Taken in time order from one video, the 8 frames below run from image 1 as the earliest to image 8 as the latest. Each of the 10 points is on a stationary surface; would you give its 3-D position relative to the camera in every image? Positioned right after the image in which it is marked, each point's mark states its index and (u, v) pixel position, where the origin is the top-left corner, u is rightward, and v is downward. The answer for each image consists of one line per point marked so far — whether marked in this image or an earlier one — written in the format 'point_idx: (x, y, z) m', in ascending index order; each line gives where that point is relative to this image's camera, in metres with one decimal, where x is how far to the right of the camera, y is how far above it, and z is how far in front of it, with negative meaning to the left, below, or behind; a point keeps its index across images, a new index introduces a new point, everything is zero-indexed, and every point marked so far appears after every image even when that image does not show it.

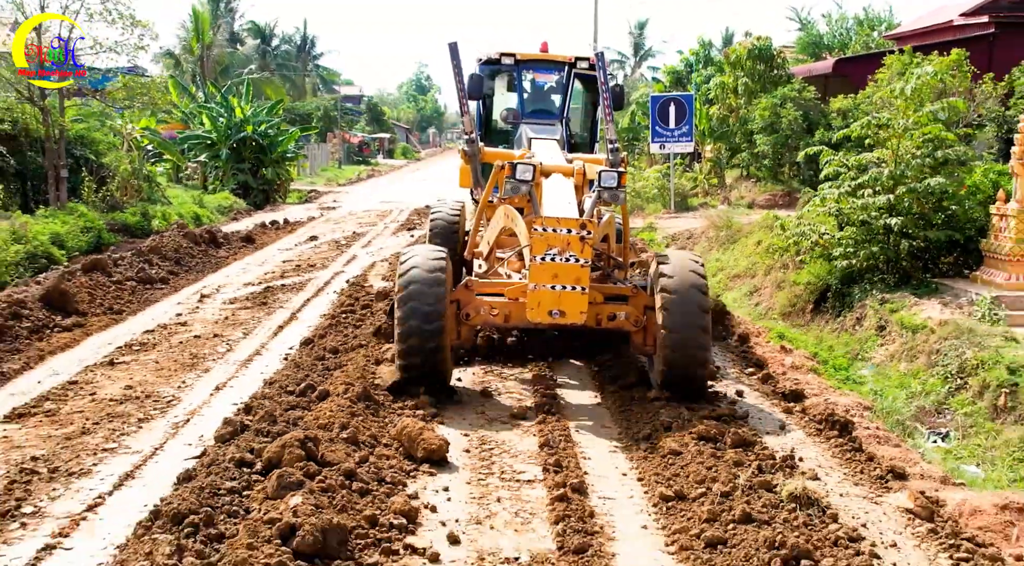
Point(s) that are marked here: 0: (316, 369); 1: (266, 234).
0: (-1.3, -0.6, +7.8) m
1: (-4.0, +0.8, +19.2) m
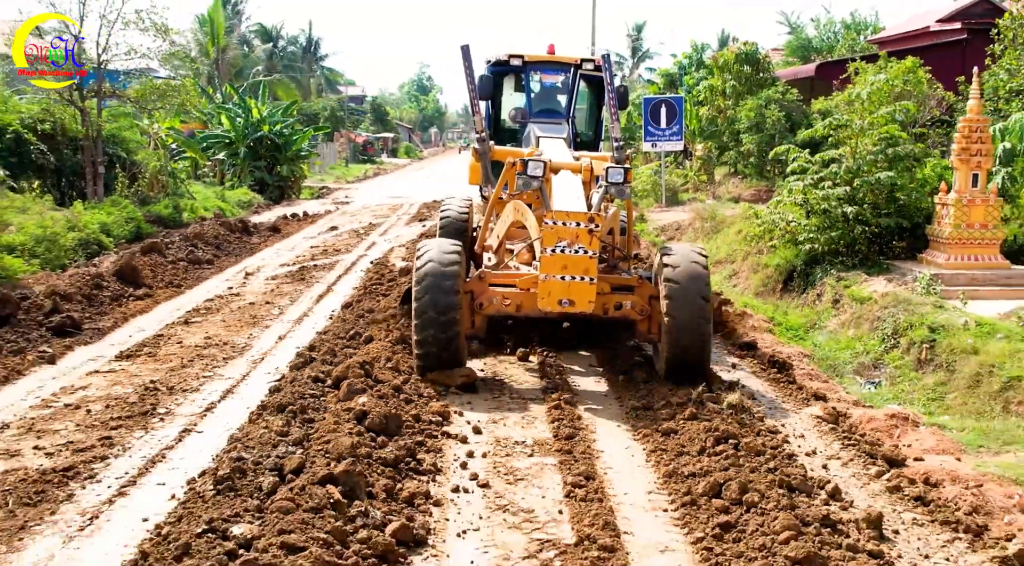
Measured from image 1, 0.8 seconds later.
0: (-1.2, -0.3, +9.6) m
1: (-3.9, +1.0, +21.0) m
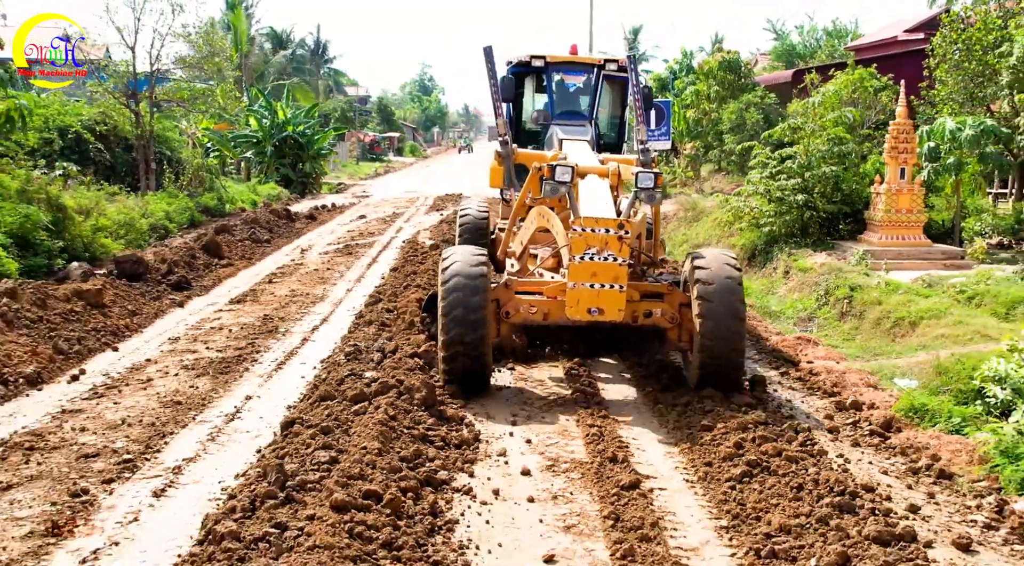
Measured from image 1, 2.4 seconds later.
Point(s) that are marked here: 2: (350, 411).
0: (-1.1, 0.0, +12.7) m
1: (-3.8, +1.4, +24.1) m
2: (-0.9, -0.6, +7.3) m
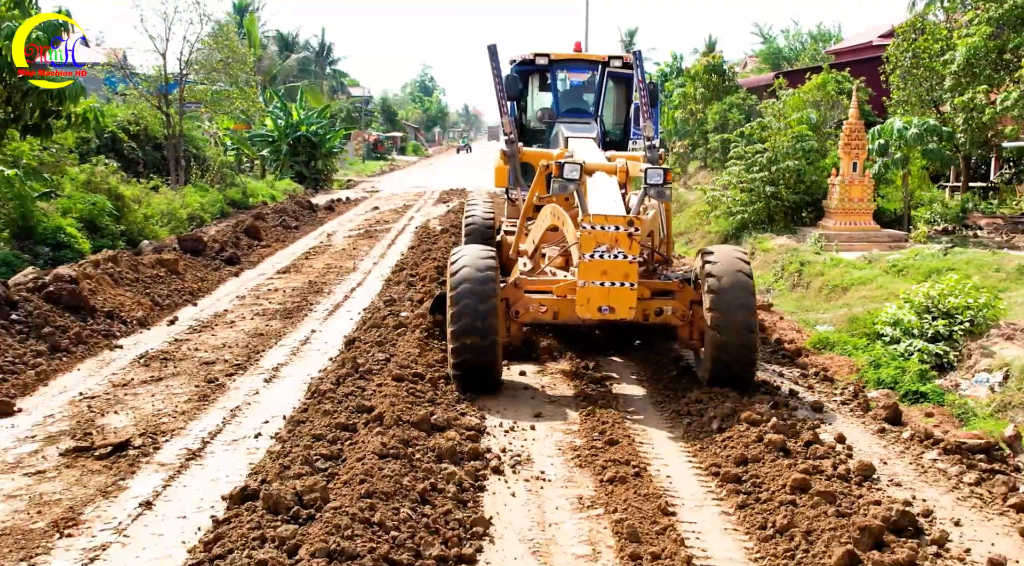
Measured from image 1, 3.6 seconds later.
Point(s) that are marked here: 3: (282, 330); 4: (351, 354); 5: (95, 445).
0: (-1.1, +0.3, +15.1) m
1: (-3.8, +1.7, +26.5) m
2: (-0.9, -0.3, +9.7) m
3: (-1.9, -0.4, +9.9) m
4: (-1.2, -0.4, +9.1) m
5: (-2.2, -0.8, +6.4) m
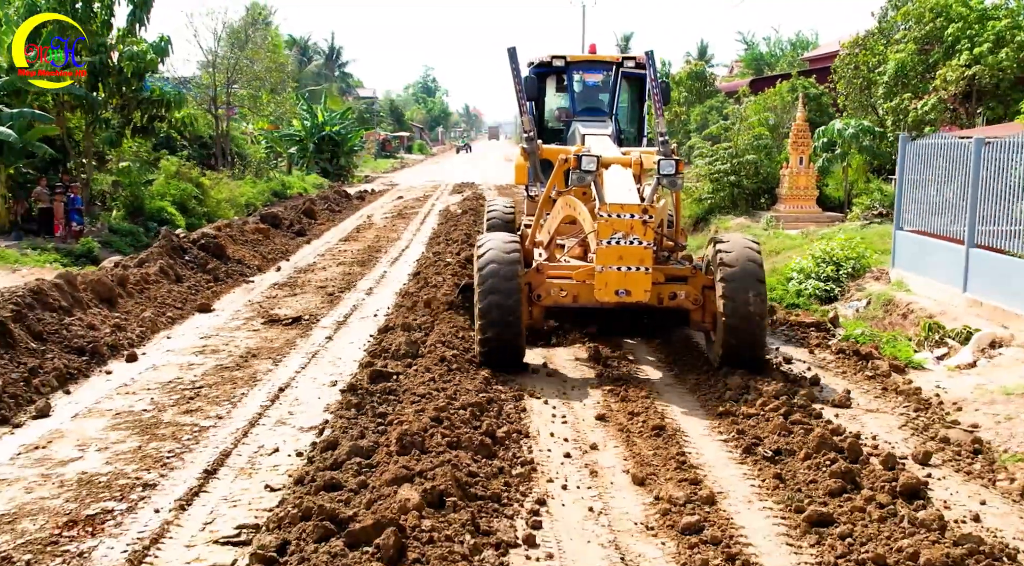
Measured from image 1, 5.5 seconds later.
0: (-0.9, +0.9, +19.3) m
1: (-3.7, +2.2, +30.7) m
2: (-0.7, +0.2, +14.0) m
3: (-1.8, +0.1, +14.2) m
4: (-1.0, +0.1, +13.4) m
5: (-2.1, -0.3, +10.7) m
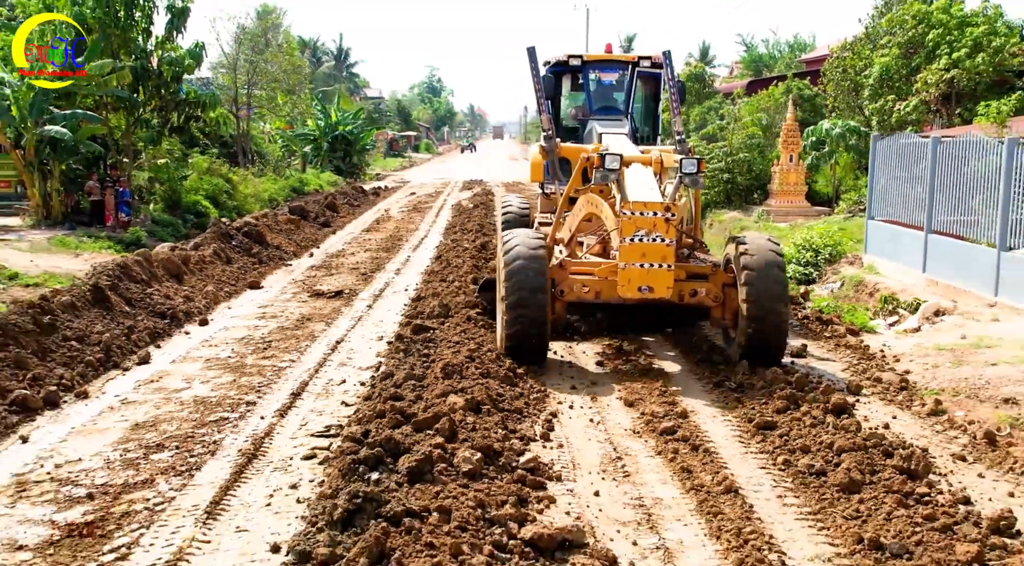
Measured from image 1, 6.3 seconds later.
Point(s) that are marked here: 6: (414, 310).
0: (-0.8, +1.1, +20.9) m
1: (-3.5, +2.4, +32.3) m
2: (-0.6, +0.4, +15.6) m
3: (-1.6, +0.4, +15.8) m
4: (-0.9, +0.3, +15.0) m
5: (-1.9, -0.1, +12.3) m
6: (-0.9, -0.2, +11.0) m
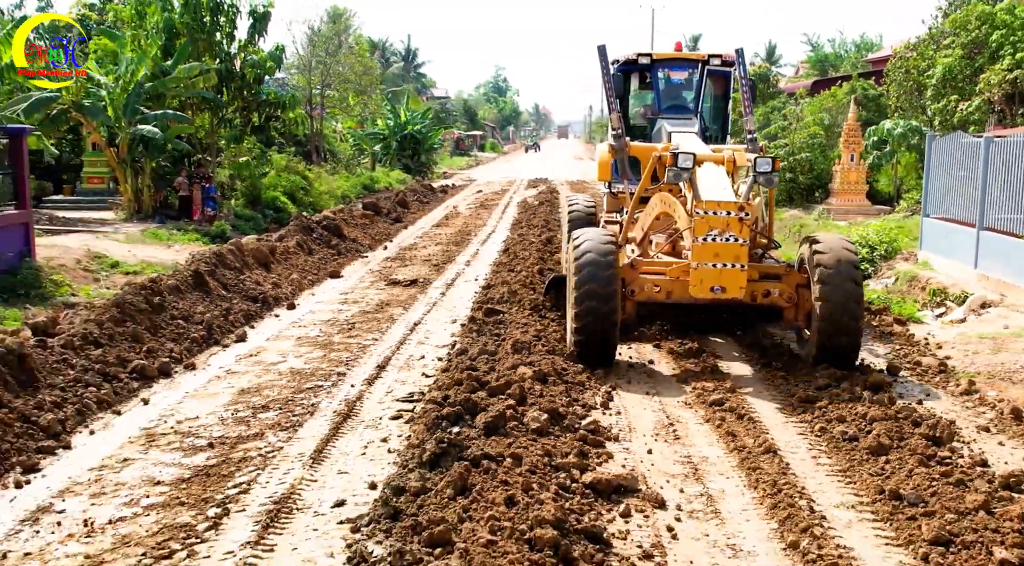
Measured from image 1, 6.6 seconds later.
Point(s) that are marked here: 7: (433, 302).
0: (+0.4, +1.2, +21.7) m
1: (-1.7, +2.6, +33.2) m
2: (+0.3, +0.5, +16.3) m
3: (-0.7, +0.5, +16.6) m
4: (0.0, +0.4, +15.8) m
5: (-1.2, 0.0, +13.1) m
6: (-0.3, -0.1, +11.8) m
7: (-0.8, -0.2, +11.7) m
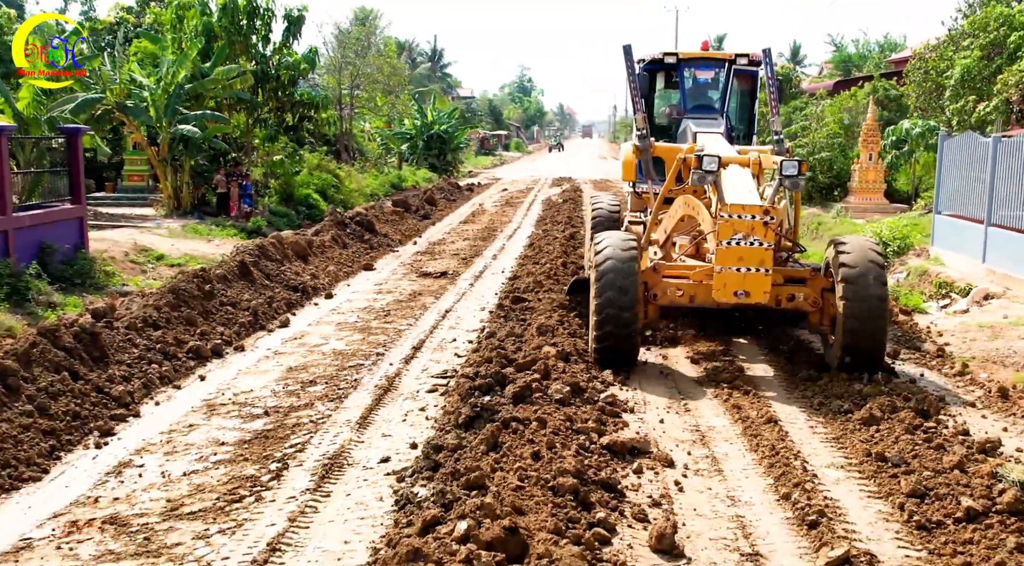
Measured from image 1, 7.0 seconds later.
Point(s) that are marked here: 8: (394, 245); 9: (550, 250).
0: (+0.8, +1.3, +22.3) m
1: (-1.0, +2.7, +33.9) m
2: (+0.7, +0.6, +17.0) m
3: (-0.4, +0.6, +17.3) m
4: (+0.3, +0.5, +16.4) m
5: (-0.9, +0.1, +13.8) m
6: (0.0, 0.0, +12.5) m
7: (-0.5, -0.1, +12.3) m
8: (-1.7, +0.5, +17.2) m
9: (+0.5, +0.4, +15.7) m
